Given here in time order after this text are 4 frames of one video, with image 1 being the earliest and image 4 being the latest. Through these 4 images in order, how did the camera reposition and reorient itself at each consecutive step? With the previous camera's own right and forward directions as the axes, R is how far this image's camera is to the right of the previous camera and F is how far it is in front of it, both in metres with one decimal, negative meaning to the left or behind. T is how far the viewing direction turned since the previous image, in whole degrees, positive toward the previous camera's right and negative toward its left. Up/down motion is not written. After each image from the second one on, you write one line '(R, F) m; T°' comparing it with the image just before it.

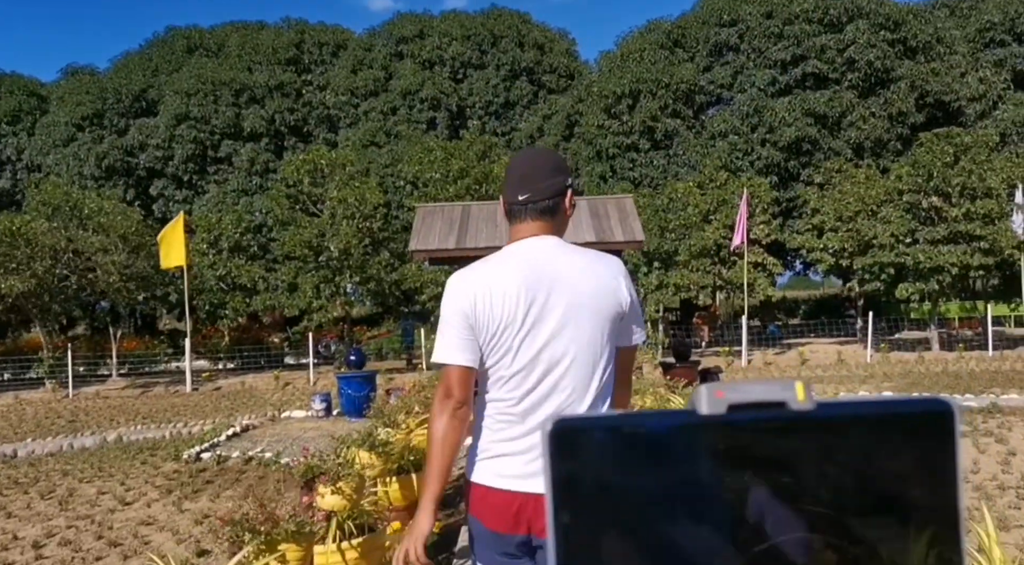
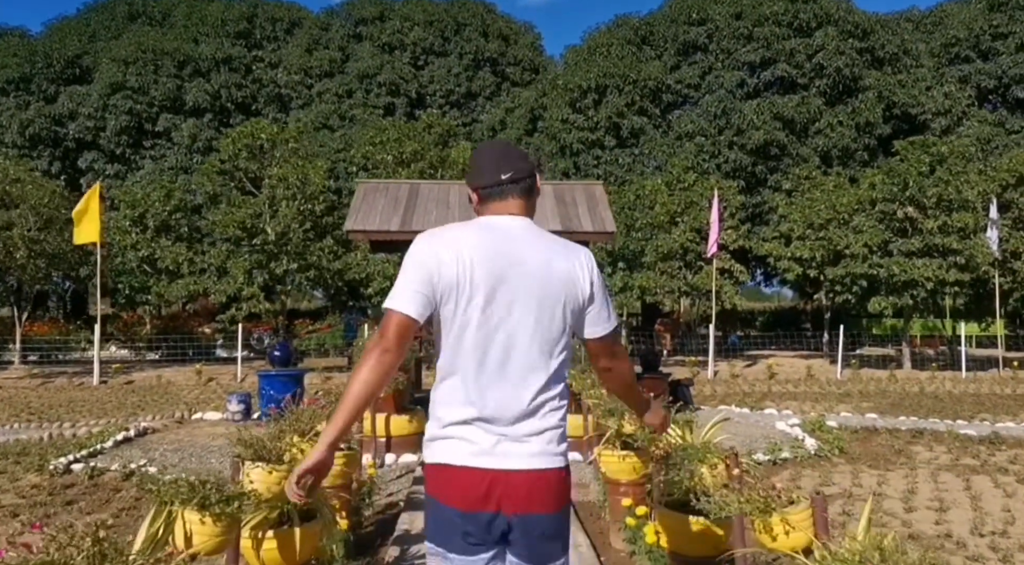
(+0.1, +1.3) m; +3°
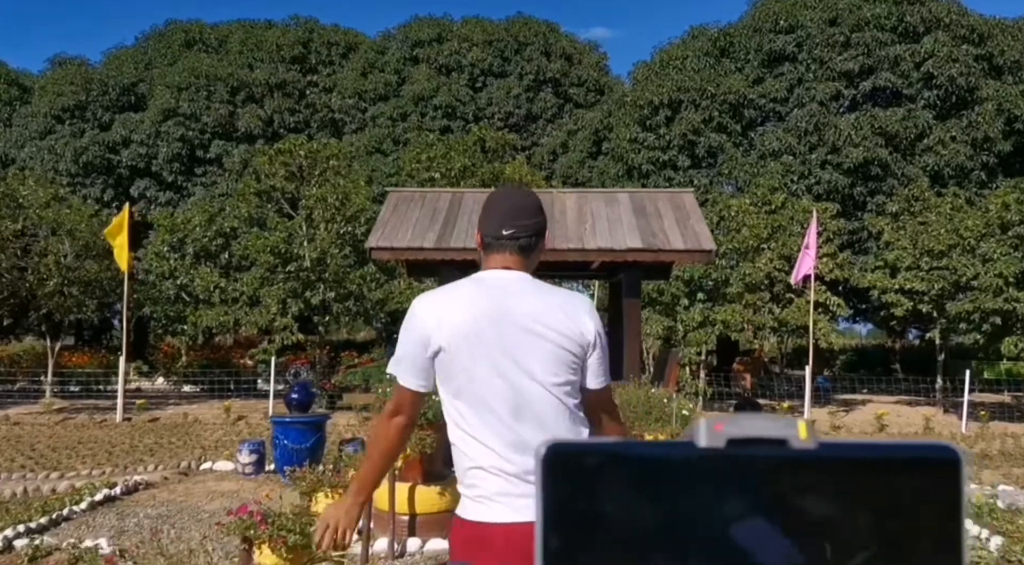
(0.0, +1.8) m; -4°
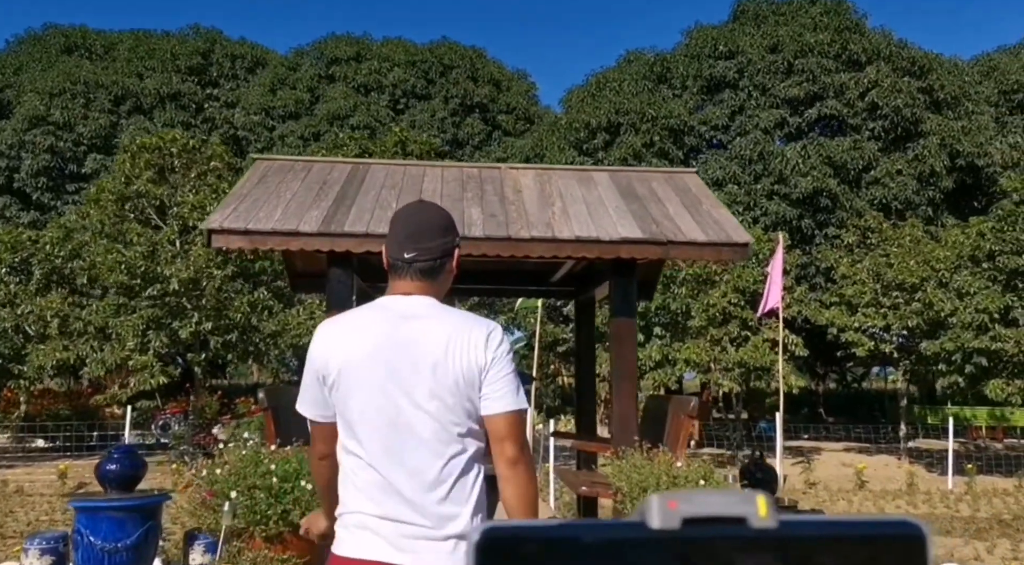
(-0.1, +2.5) m; +5°
